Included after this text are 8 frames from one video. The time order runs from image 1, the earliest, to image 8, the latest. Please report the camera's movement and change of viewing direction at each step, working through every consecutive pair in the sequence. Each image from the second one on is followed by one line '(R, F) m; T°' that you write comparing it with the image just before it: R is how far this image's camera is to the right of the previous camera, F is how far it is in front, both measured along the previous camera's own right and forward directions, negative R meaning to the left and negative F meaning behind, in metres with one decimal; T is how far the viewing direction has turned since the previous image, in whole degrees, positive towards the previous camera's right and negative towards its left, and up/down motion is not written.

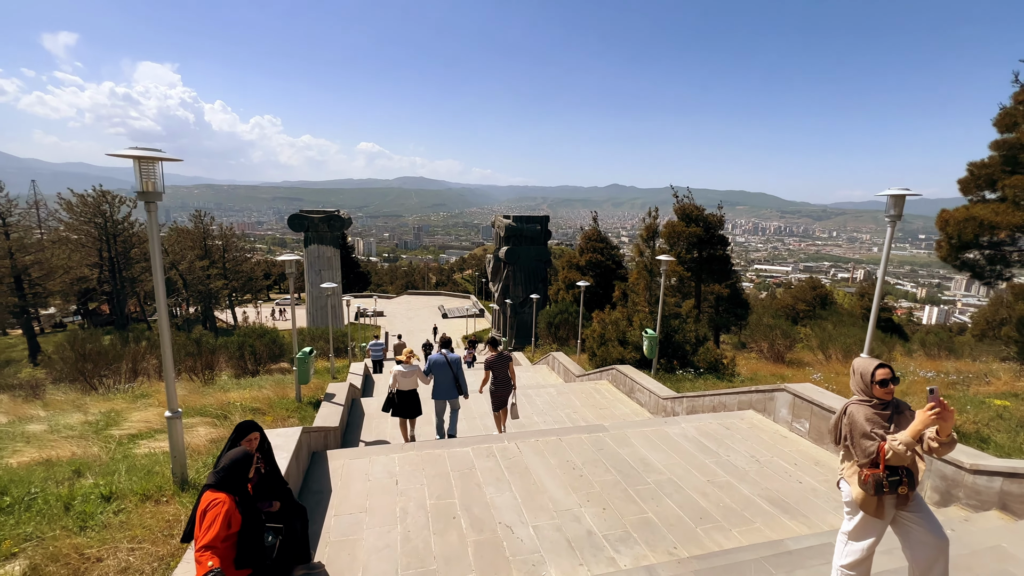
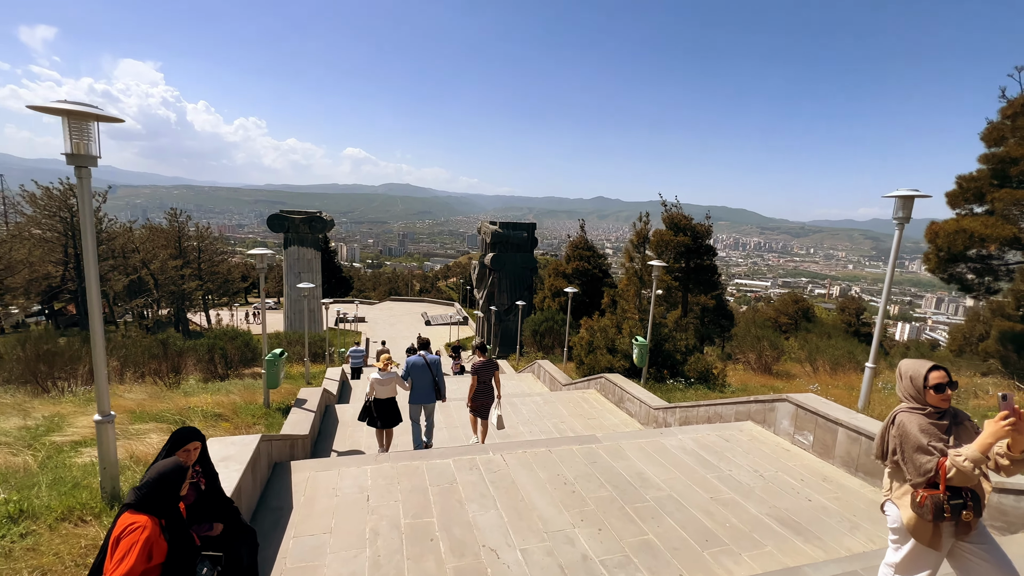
(0.0, +0.4) m; +2°
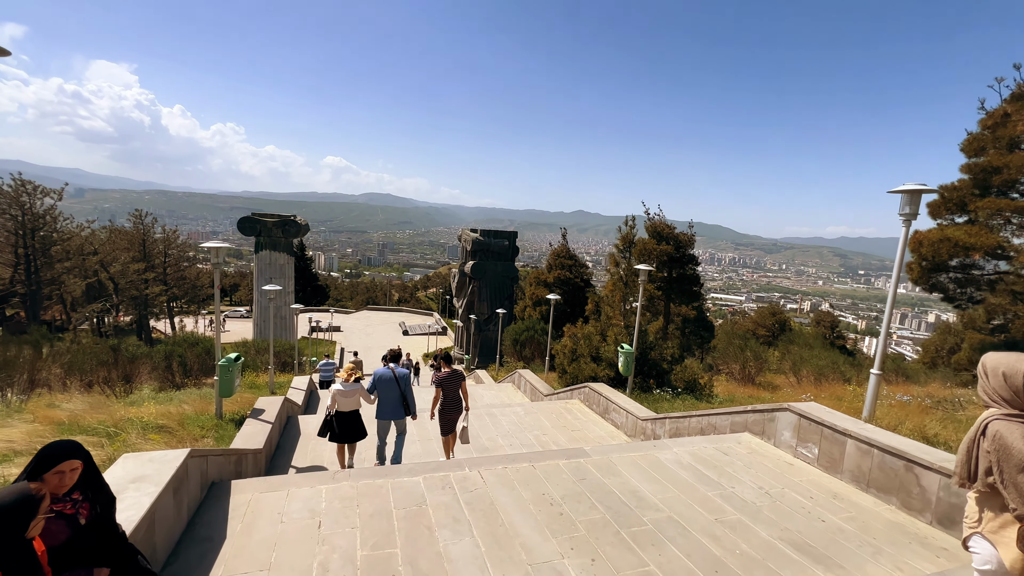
(0.0, +0.5) m; +2°
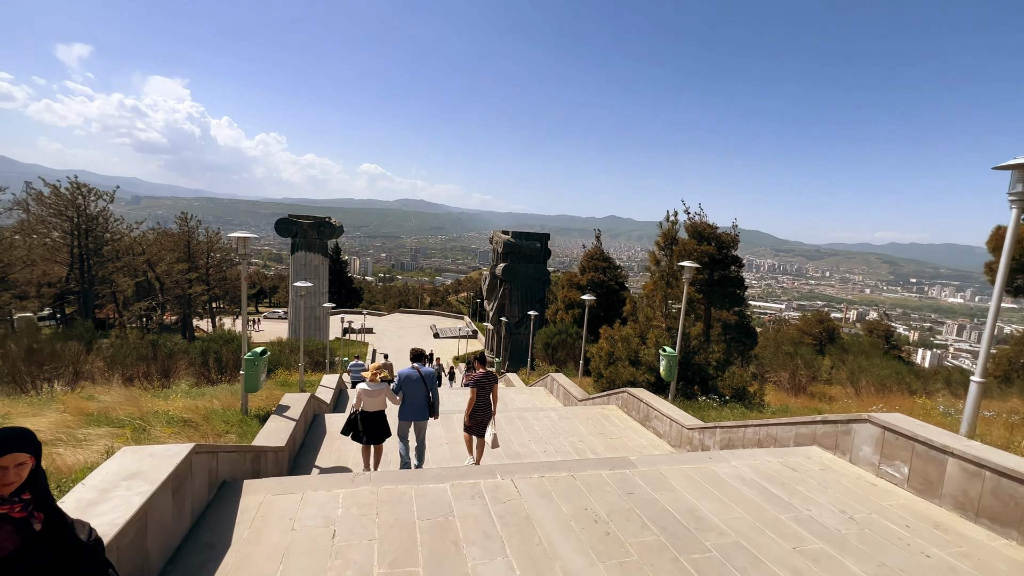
(-0.1, +0.4) m; -4°
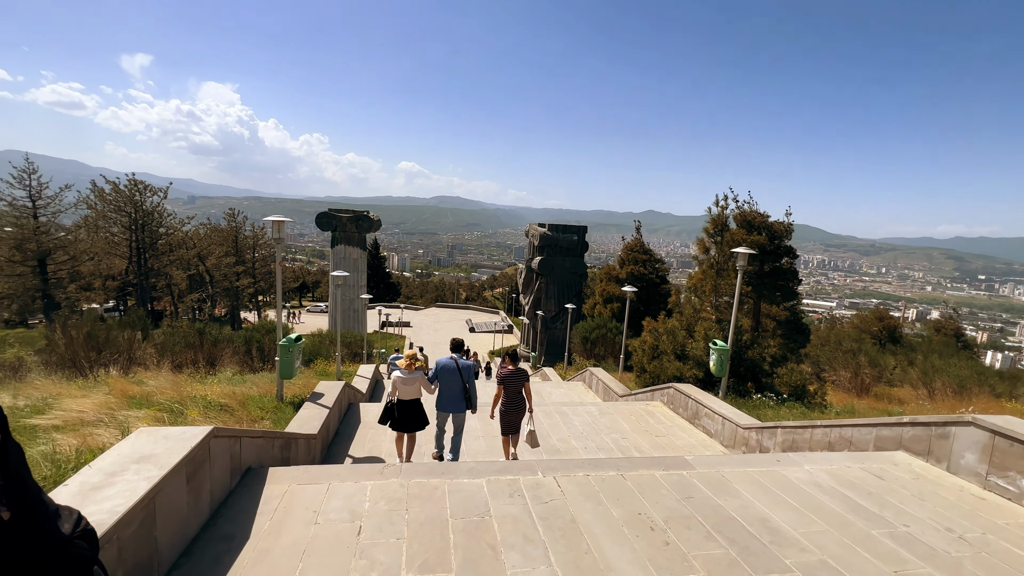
(-0.1, +0.3) m; -4°
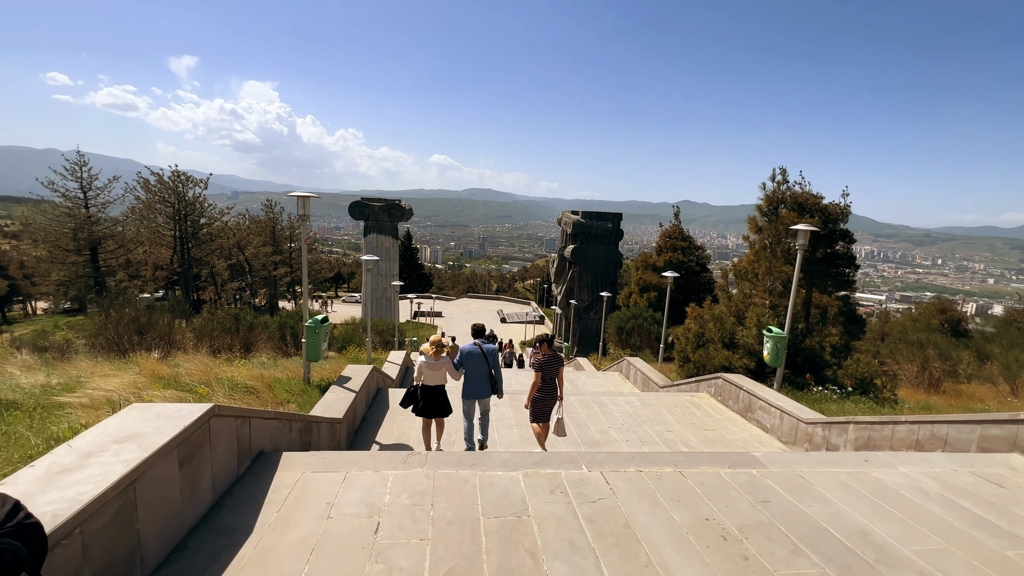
(-0.1, +0.4) m; -4°
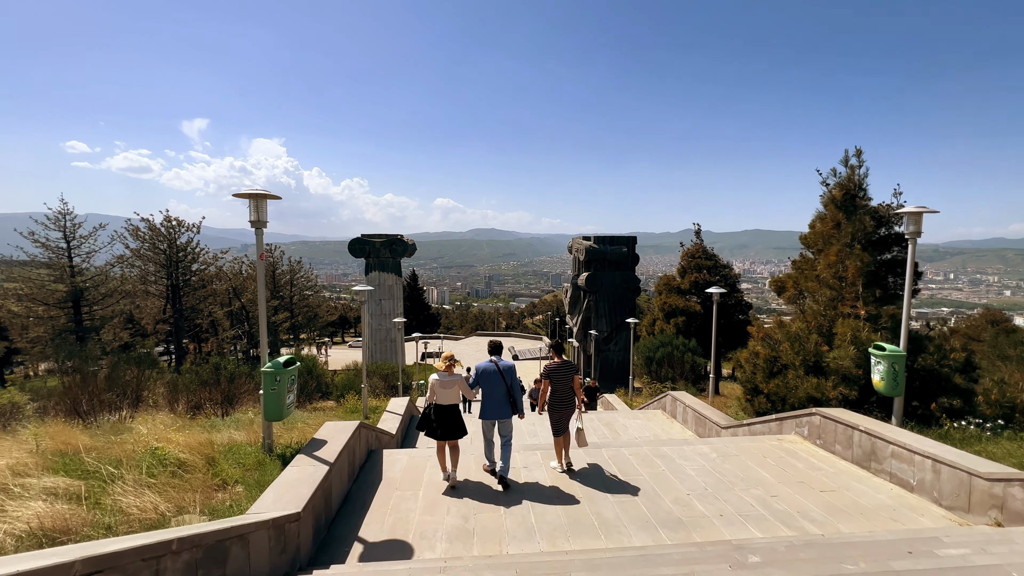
(-0.2, +1.5) m; -1°
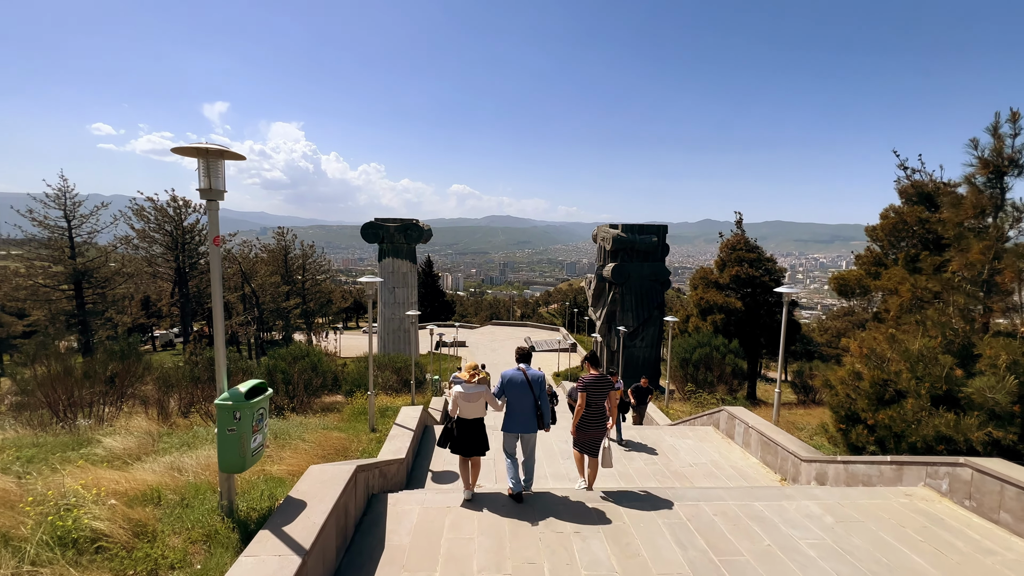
(-0.3, +1.3) m; -2°
